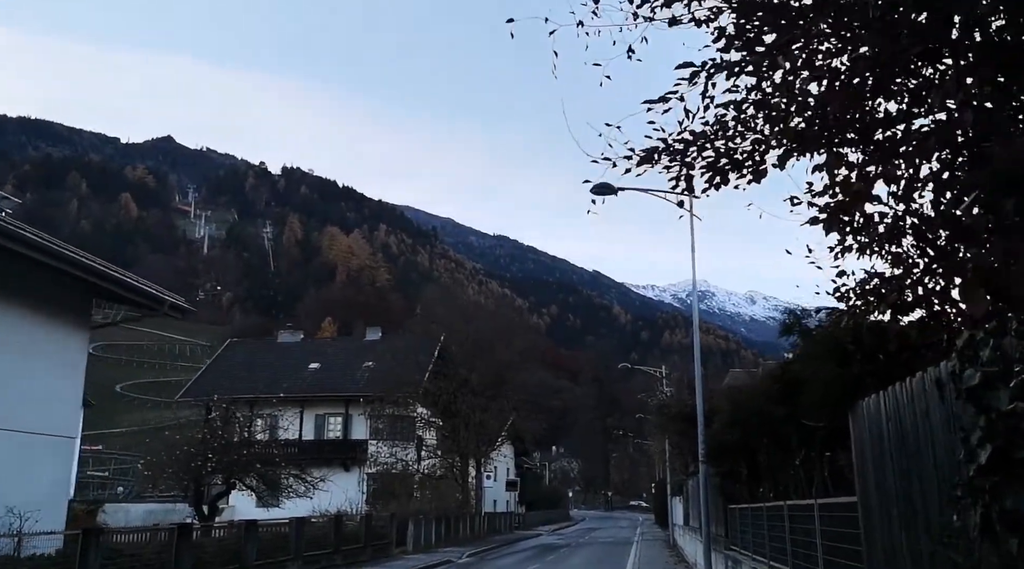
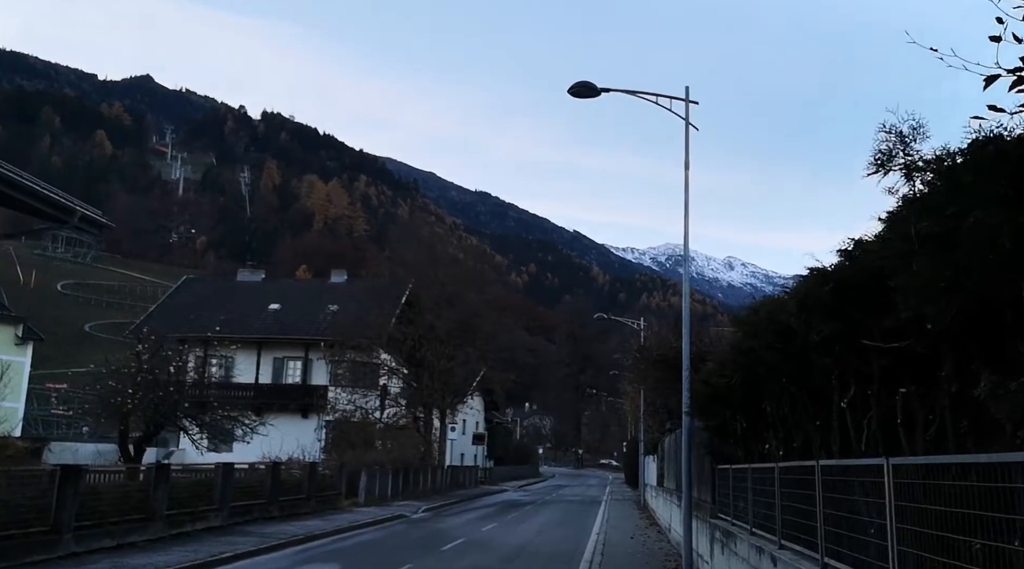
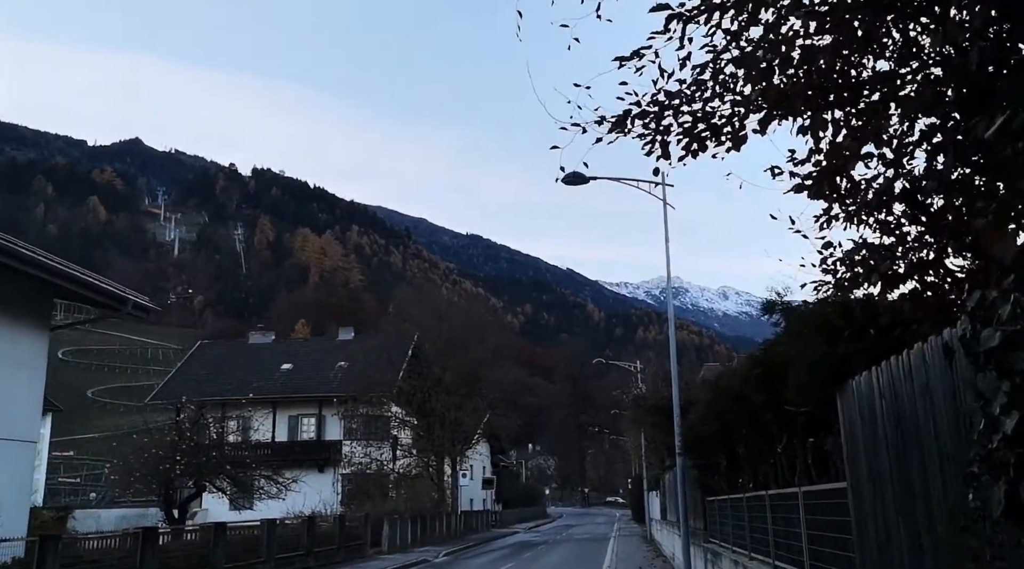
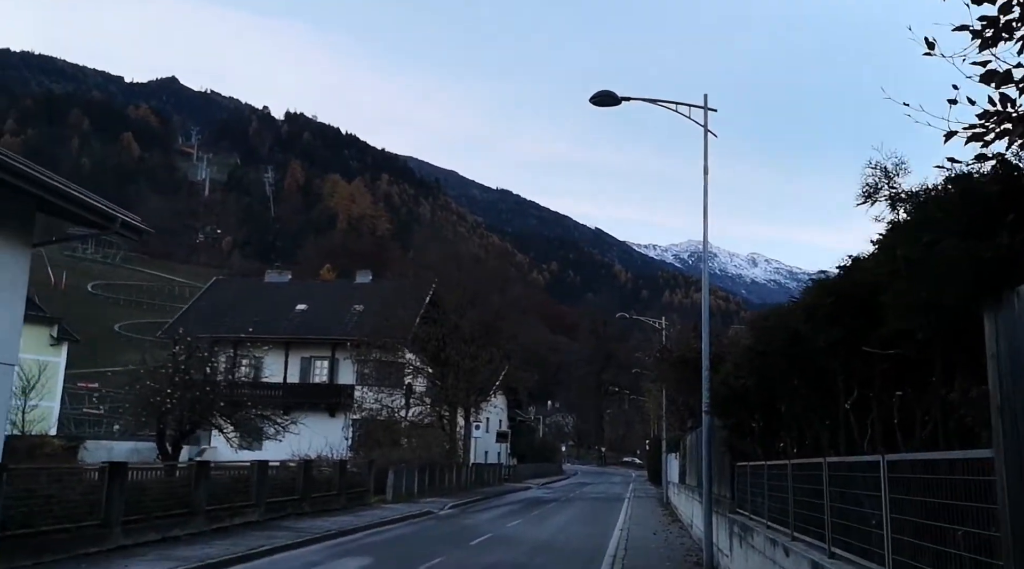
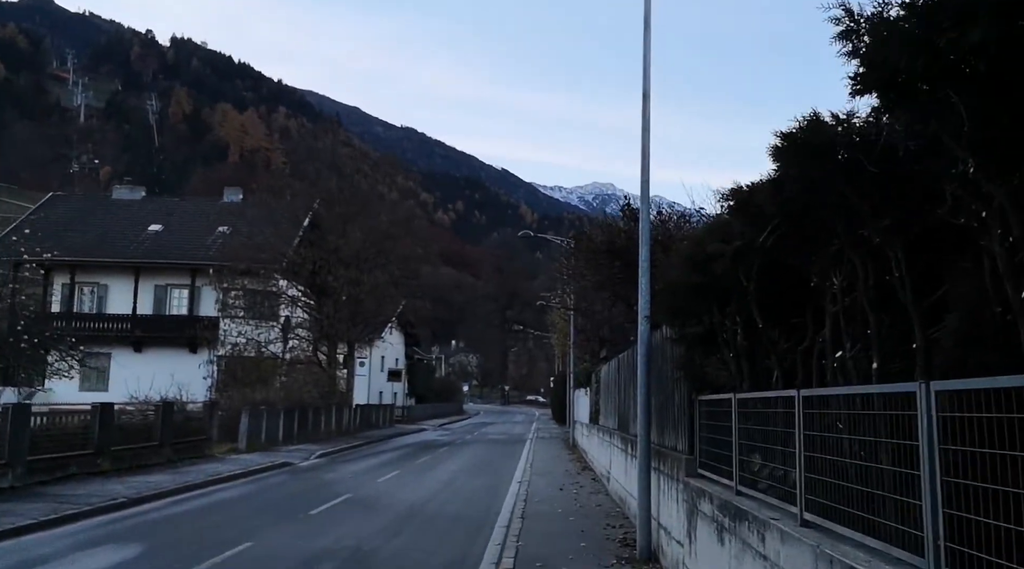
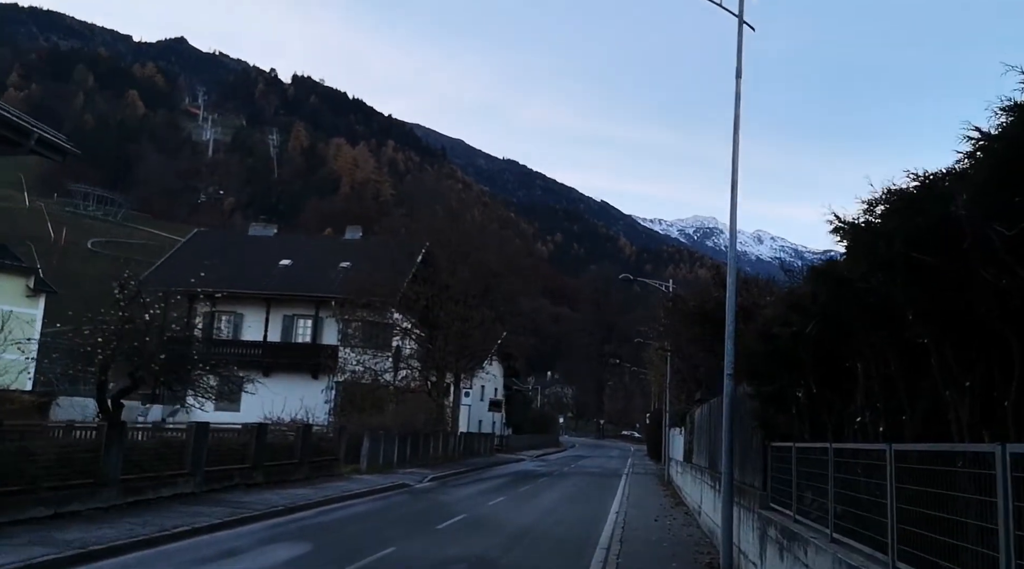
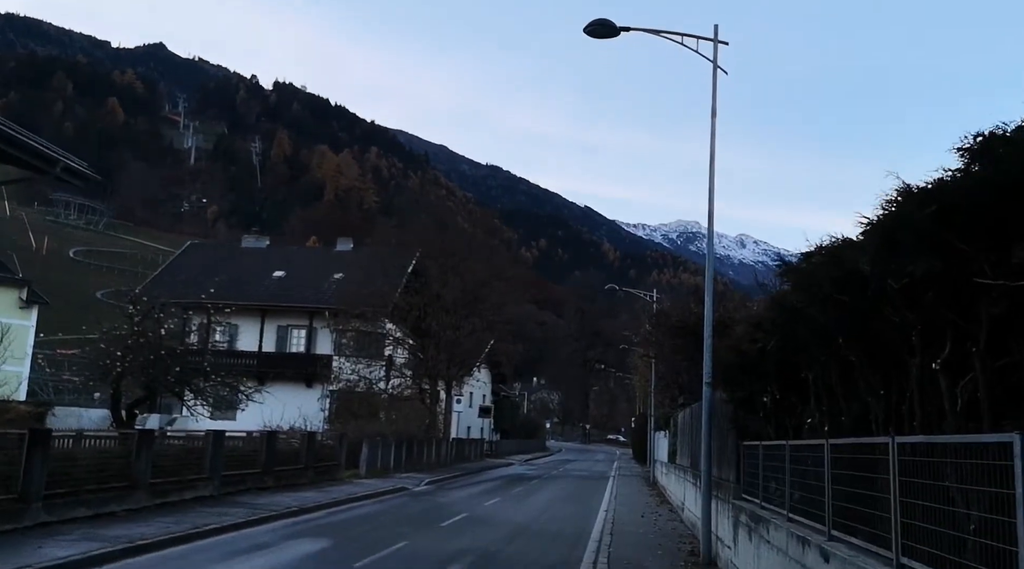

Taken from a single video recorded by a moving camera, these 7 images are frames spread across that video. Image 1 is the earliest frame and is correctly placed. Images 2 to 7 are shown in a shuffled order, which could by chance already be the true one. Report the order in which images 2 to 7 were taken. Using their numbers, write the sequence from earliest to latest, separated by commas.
3, 4, 2, 7, 6, 5
